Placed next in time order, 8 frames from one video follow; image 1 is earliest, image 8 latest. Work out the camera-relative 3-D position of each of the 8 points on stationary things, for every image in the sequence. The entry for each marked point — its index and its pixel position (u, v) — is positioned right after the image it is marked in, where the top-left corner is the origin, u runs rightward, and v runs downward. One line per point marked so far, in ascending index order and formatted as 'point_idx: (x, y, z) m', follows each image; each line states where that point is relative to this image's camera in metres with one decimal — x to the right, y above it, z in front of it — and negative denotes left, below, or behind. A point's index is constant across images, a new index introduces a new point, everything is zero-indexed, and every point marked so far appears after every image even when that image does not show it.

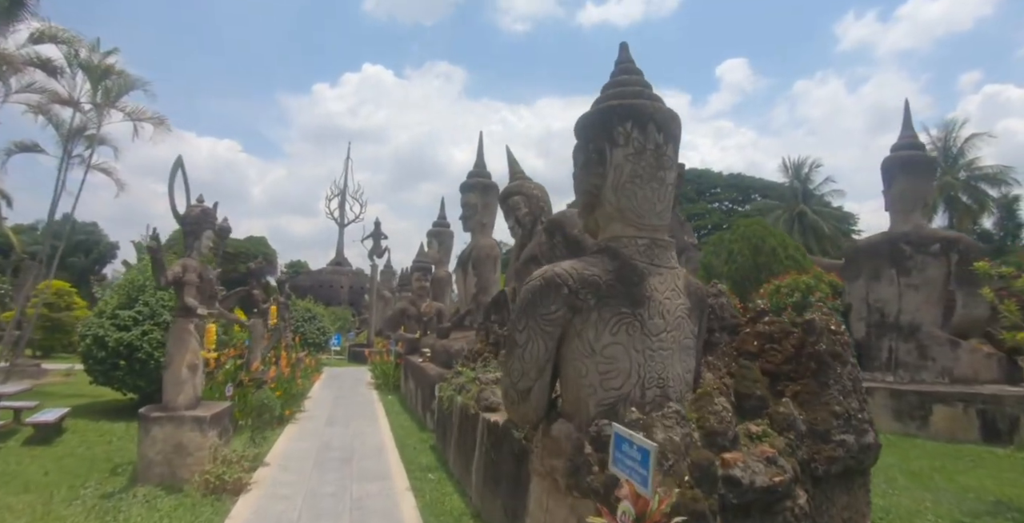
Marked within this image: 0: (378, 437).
0: (-1.8, -2.3, +7.5) m
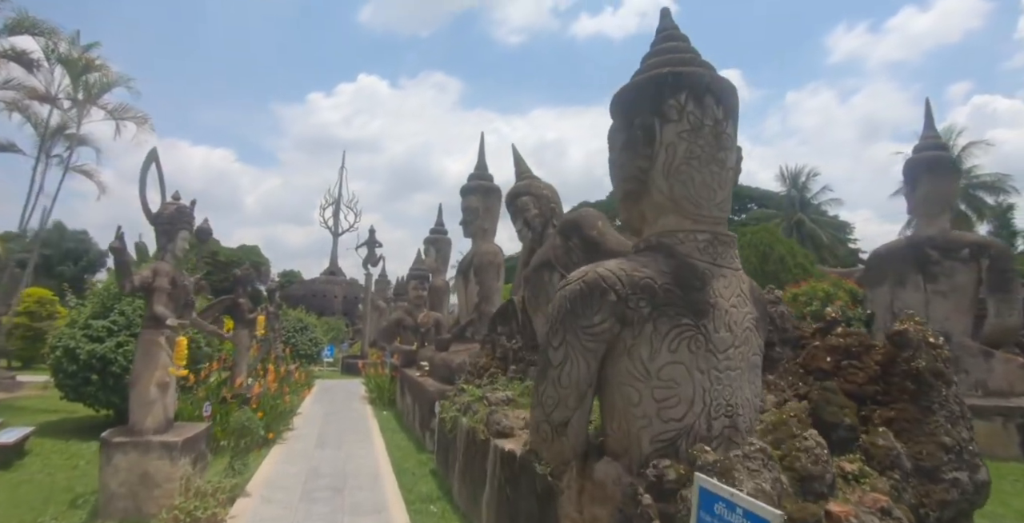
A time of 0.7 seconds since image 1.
0: (-1.7, -2.4, +6.8) m
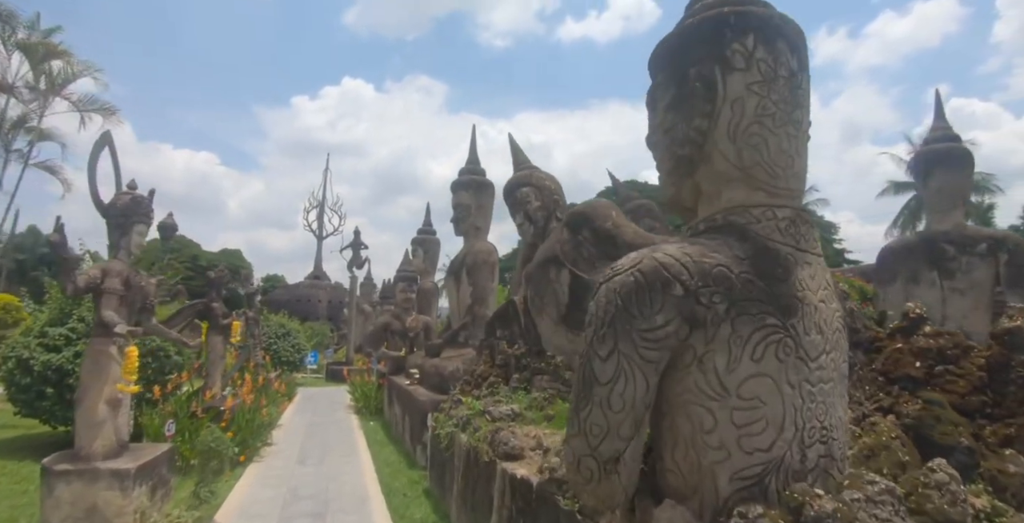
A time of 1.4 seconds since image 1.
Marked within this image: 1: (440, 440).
0: (-1.7, -2.4, +6.2) m
1: (-0.6, -1.6, +5.1) m
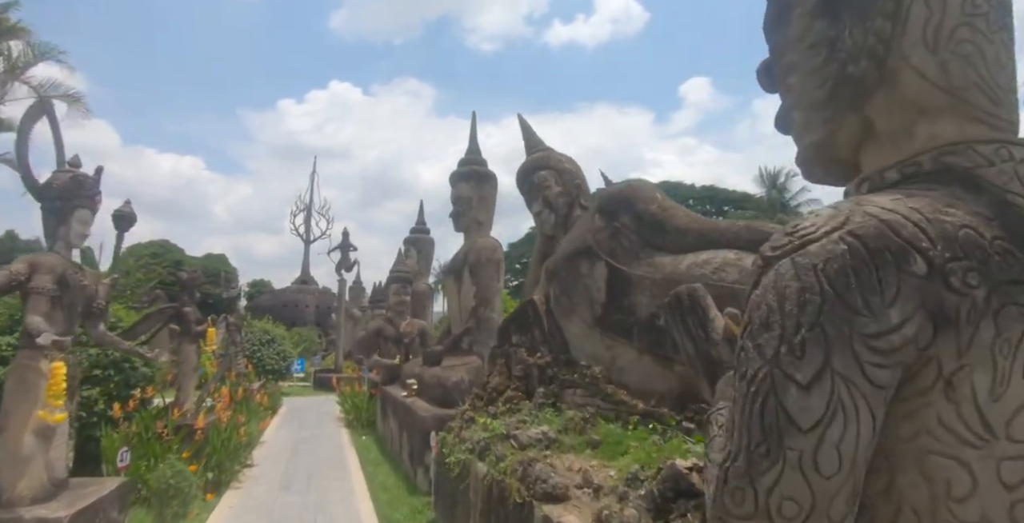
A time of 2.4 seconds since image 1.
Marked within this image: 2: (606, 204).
0: (-1.5, -2.4, +5.4) m
1: (-0.5, -1.5, +4.3) m
2: (+0.7, +0.4, +4.3) m
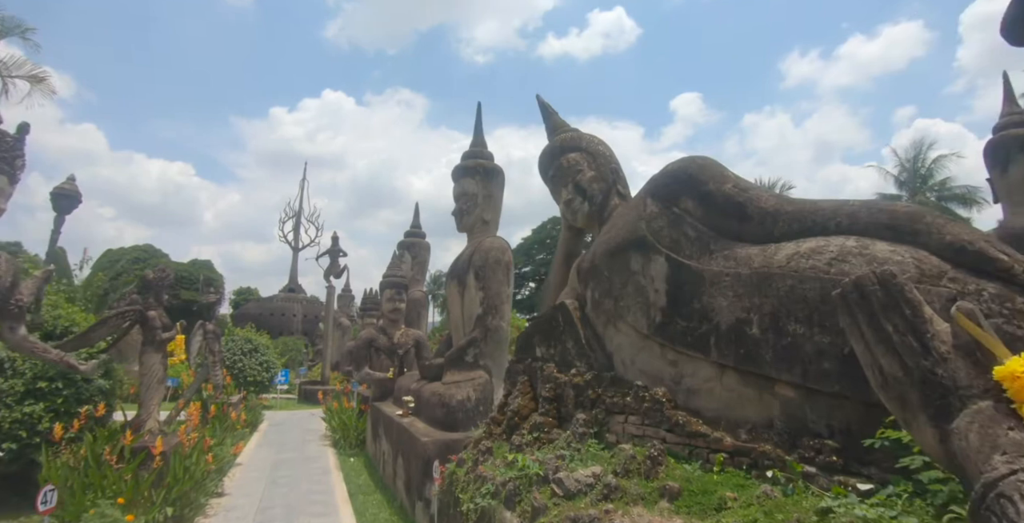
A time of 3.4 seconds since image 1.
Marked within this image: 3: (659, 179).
0: (-1.4, -2.3, +4.5) m
1: (-0.3, -1.5, +3.4) m
2: (+0.9, +0.5, +3.5) m
3: (+0.9, +0.5, +3.5) m
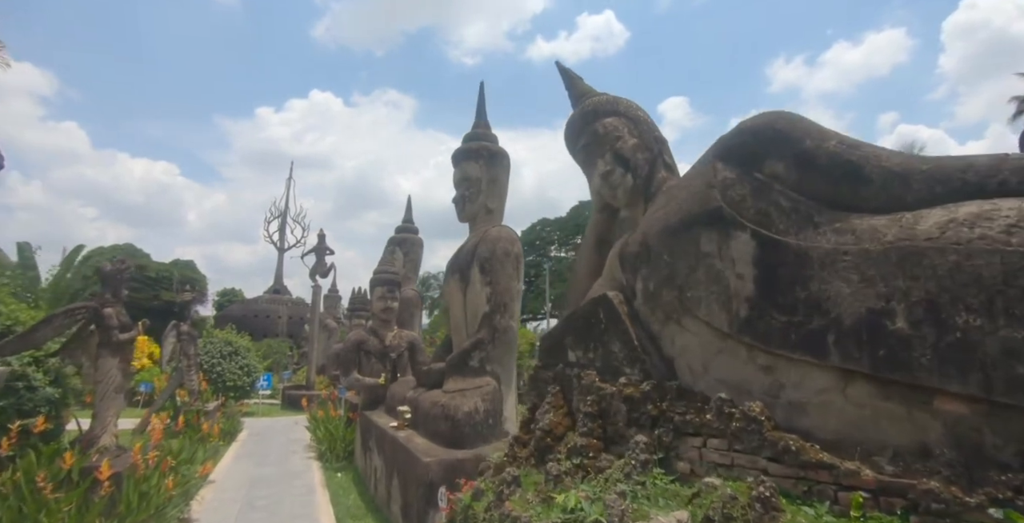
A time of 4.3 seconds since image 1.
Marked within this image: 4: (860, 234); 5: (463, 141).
0: (-1.3, -2.2, +3.8) m
1: (-0.1, -1.4, +2.7) m
2: (+1.1, +0.6, +2.8) m
3: (+1.1, +0.6, +2.8) m
4: (+1.3, +0.1, +2.1) m
5: (-0.6, +1.4, +6.9) m
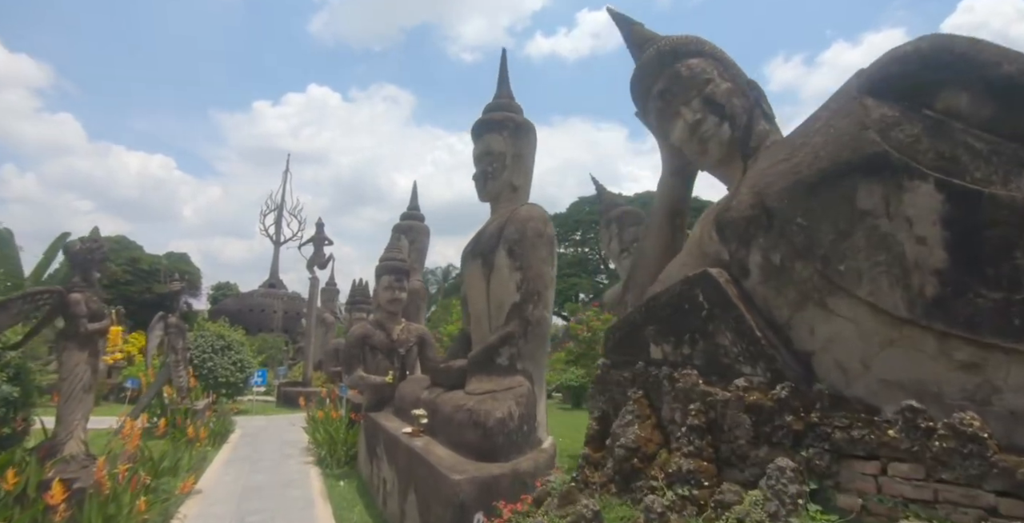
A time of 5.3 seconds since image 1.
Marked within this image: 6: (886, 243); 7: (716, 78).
0: (-1.0, -2.1, +3.0) m
1: (+0.2, -1.3, +2.0) m
2: (+1.4, +0.7, +2.1) m
3: (+1.4, +0.7, +2.1) m
4: (+1.6, +0.2, +1.4) m
5: (-0.3, +1.6, +6.1) m
6: (+1.2, +0.1, +1.9) m
7: (+1.0, +0.9, +2.8) m
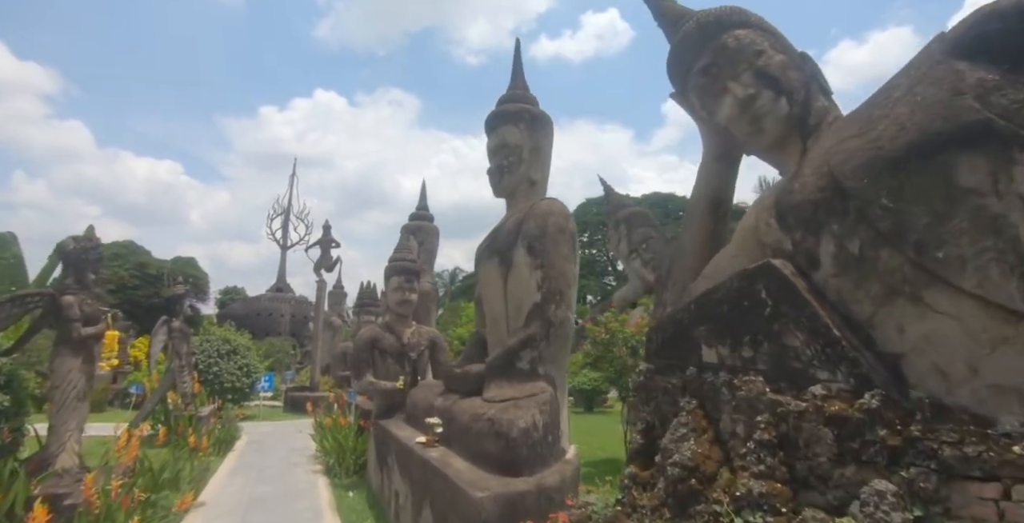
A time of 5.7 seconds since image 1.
0: (-0.8, -2.1, +2.7) m
1: (+0.3, -1.2, +1.6) m
2: (+1.5, +0.7, +1.8) m
3: (+1.5, +0.8, +1.8) m
4: (+1.7, +0.3, +1.1) m
5: (-0.1, +1.6, +5.8) m
6: (+1.4, +0.1, +1.5) m
7: (+1.1, +0.9, +2.5) m
